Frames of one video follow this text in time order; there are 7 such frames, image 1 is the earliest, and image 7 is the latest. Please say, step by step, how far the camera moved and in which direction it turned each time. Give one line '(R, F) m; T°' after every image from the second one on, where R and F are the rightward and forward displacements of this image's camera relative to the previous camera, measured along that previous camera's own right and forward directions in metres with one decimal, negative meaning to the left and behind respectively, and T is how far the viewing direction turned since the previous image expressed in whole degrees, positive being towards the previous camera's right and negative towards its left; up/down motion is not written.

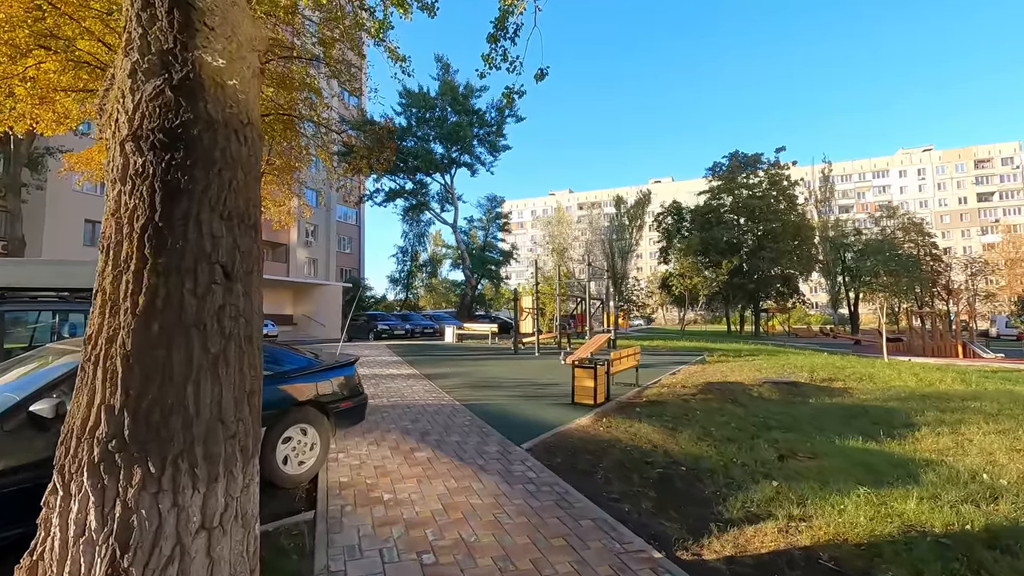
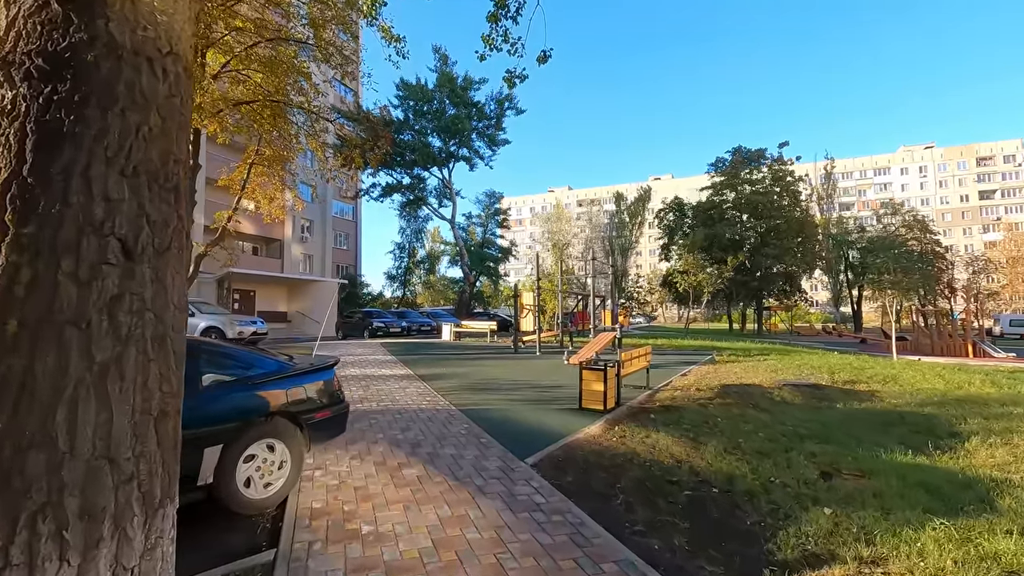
(0.0, +0.7) m; 0°
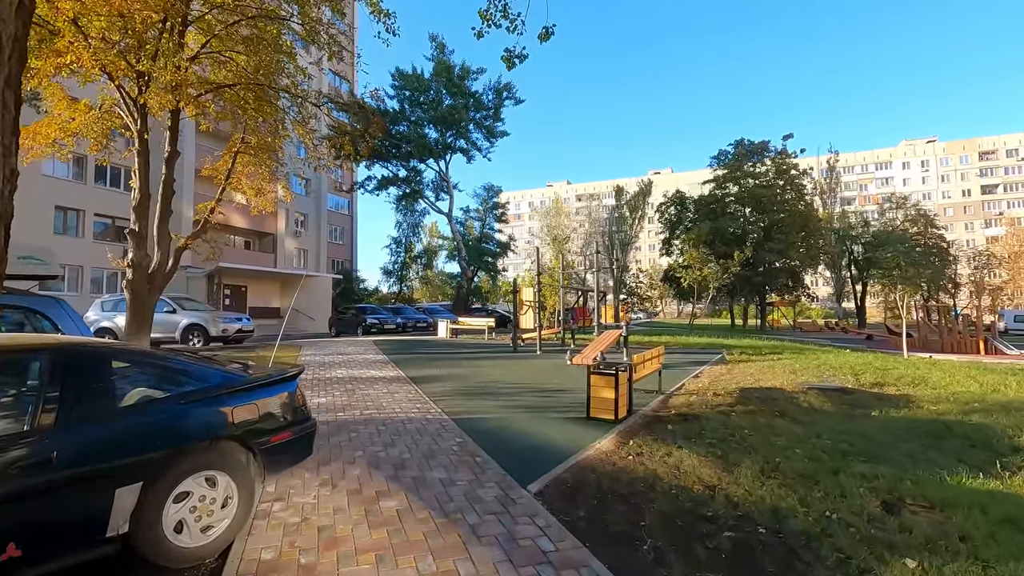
(0.0, +0.8) m; 0°
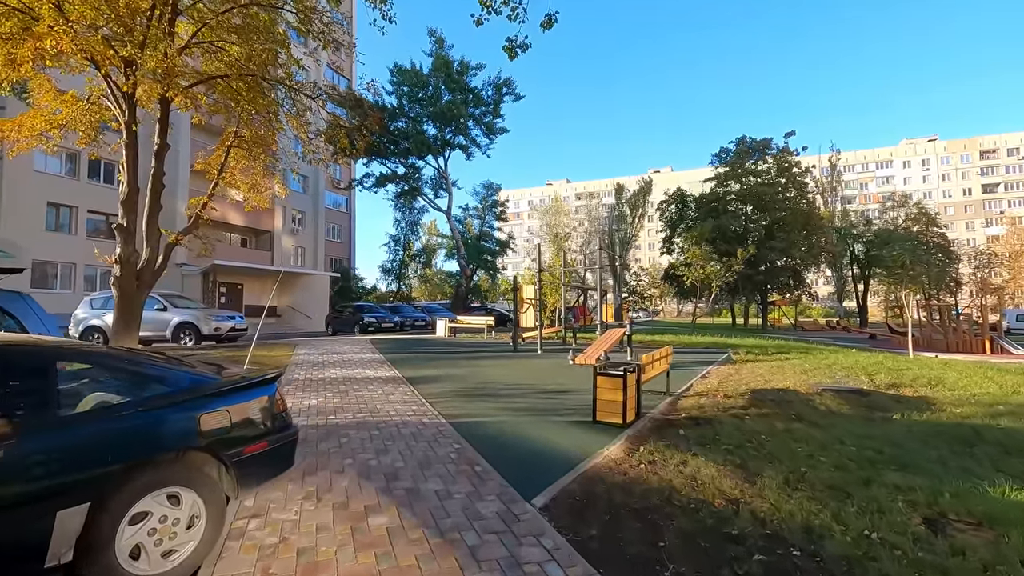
(0.0, +0.4) m; 0°
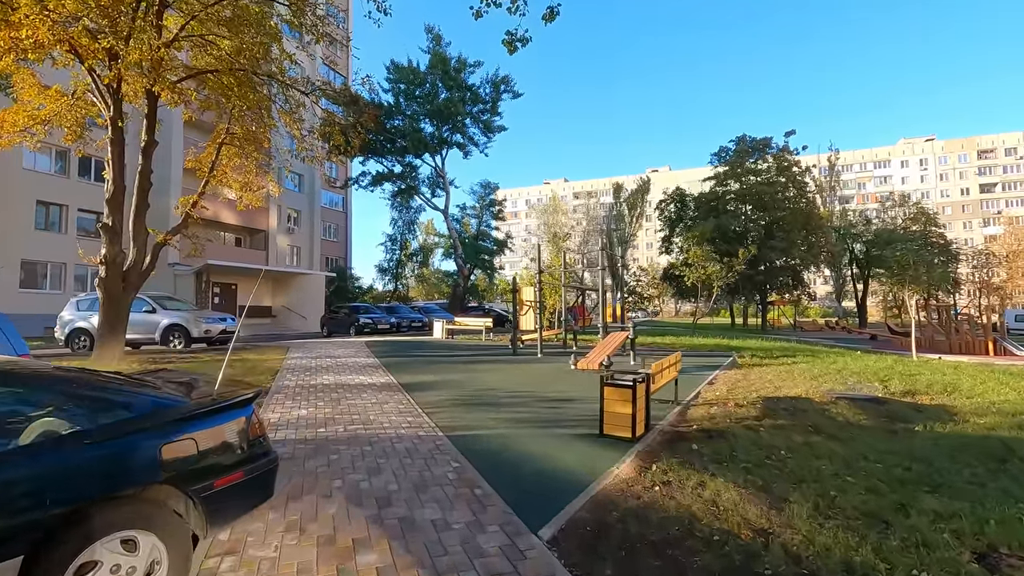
(0.0, +0.3) m; 0°
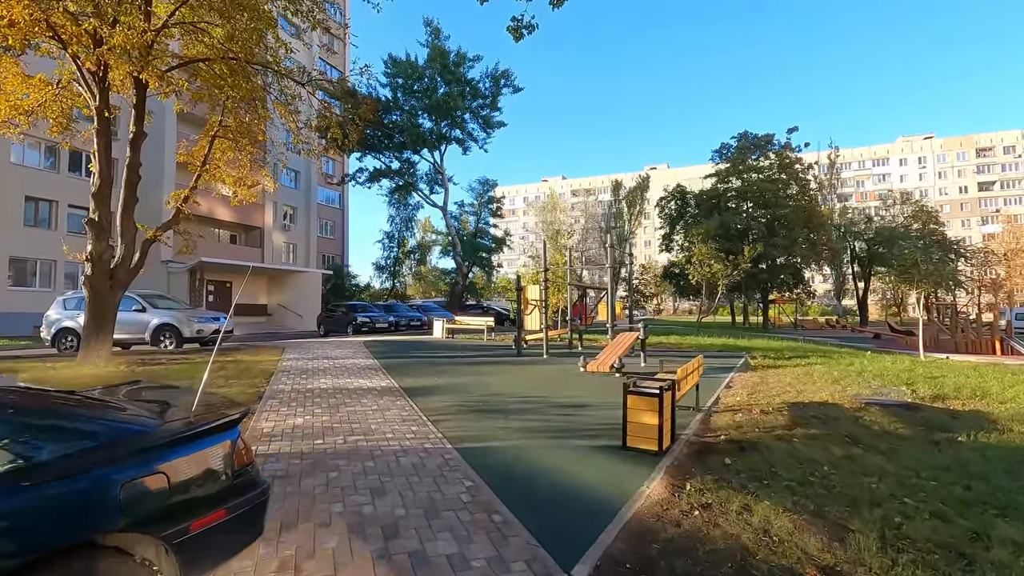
(-0.2, +0.4) m; 0°
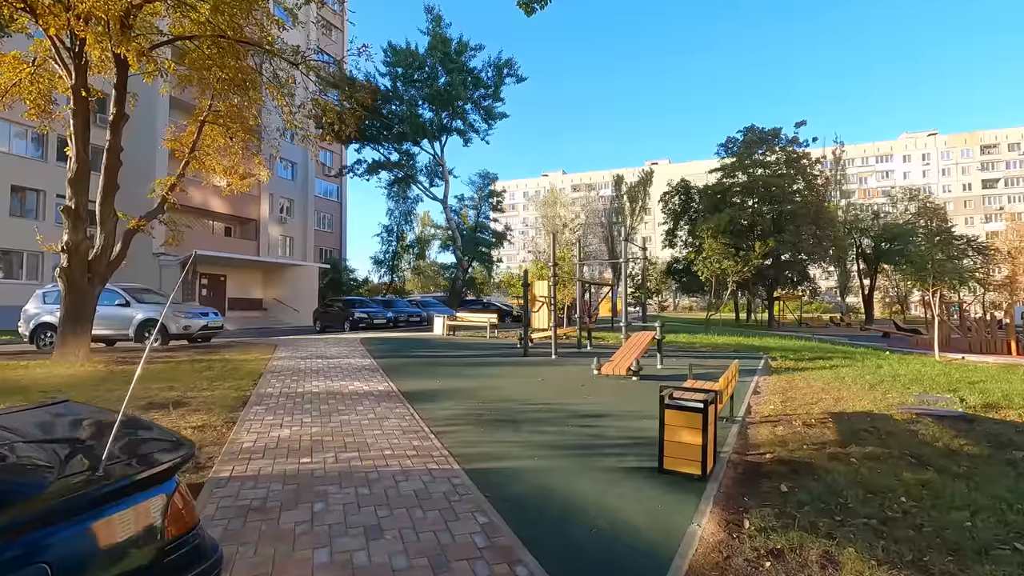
(-0.2, +0.7) m; 0°
